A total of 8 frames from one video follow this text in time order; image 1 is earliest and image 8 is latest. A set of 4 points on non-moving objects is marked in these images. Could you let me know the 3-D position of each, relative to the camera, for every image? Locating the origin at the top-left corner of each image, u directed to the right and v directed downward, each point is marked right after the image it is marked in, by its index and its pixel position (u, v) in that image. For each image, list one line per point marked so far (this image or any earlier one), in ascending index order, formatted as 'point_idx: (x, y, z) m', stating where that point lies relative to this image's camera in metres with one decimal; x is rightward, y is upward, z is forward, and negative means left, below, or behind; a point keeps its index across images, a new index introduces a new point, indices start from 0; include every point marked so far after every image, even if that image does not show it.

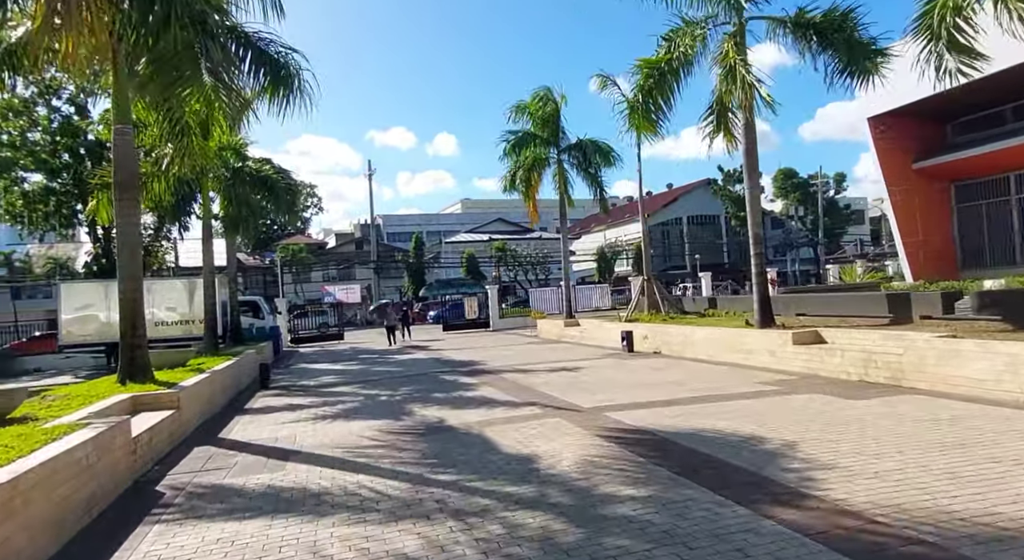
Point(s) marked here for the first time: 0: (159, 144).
0: (-8.2, +3.1, +15.5) m
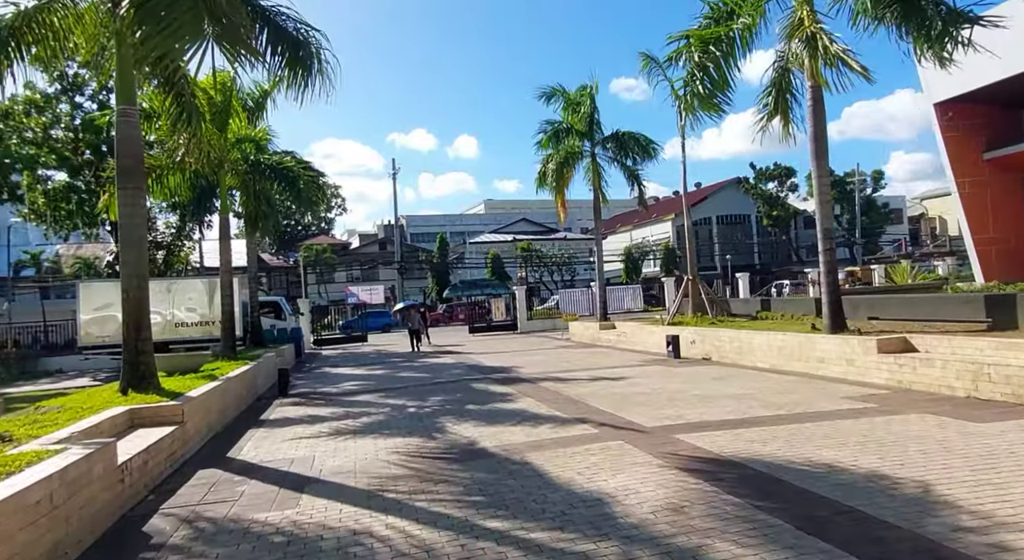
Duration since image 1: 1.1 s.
0: (-7.4, +3.1, +14.5) m
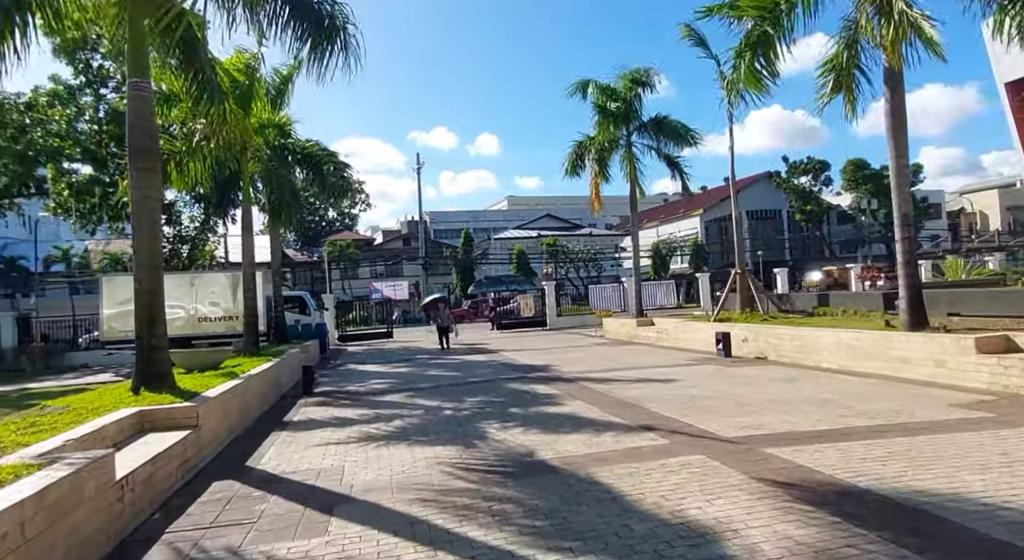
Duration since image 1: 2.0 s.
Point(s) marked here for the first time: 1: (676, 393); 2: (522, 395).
0: (-6.6, +3.3, +13.8) m
1: (+2.4, -1.7, +9.9) m
2: (+0.2, -1.8, +10.8) m
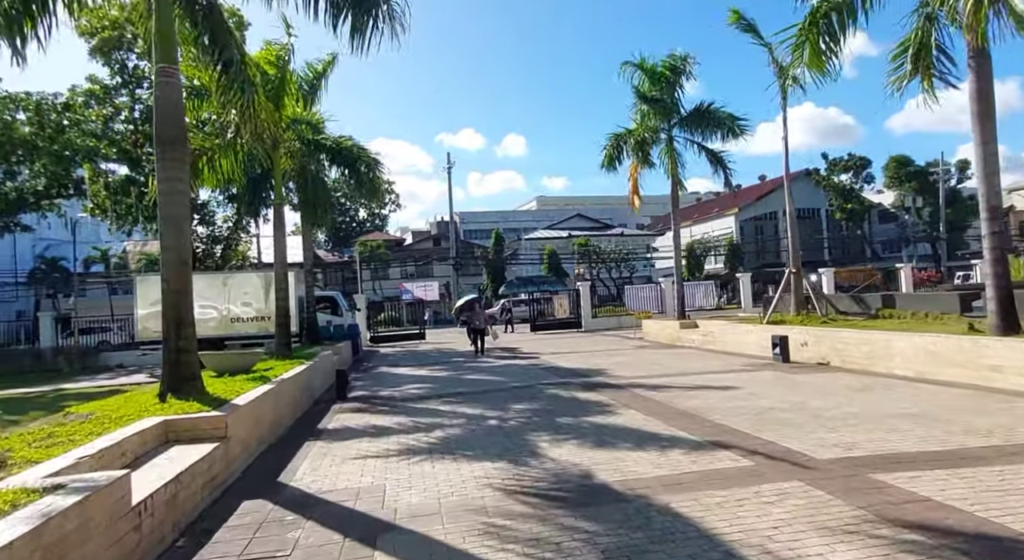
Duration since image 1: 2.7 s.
0: (-5.7, +3.3, +13.3) m
1: (+3.1, -1.6, +9.0) m
2: (+0.9, -1.8, +10.1) m
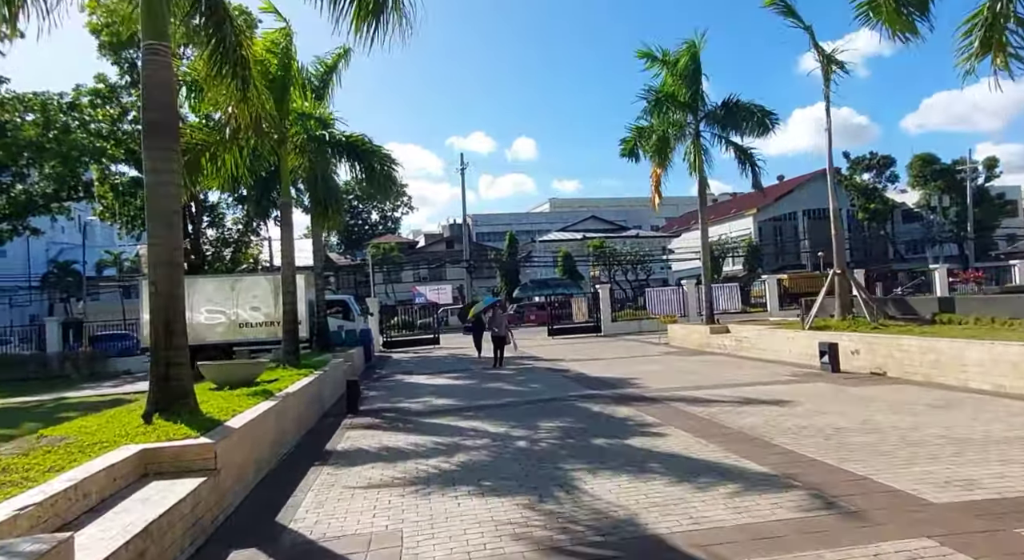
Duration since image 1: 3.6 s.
0: (-5.3, +3.2, +12.4) m
1: (+3.4, -1.7, +7.9) m
2: (+1.3, -1.9, +9.0) m
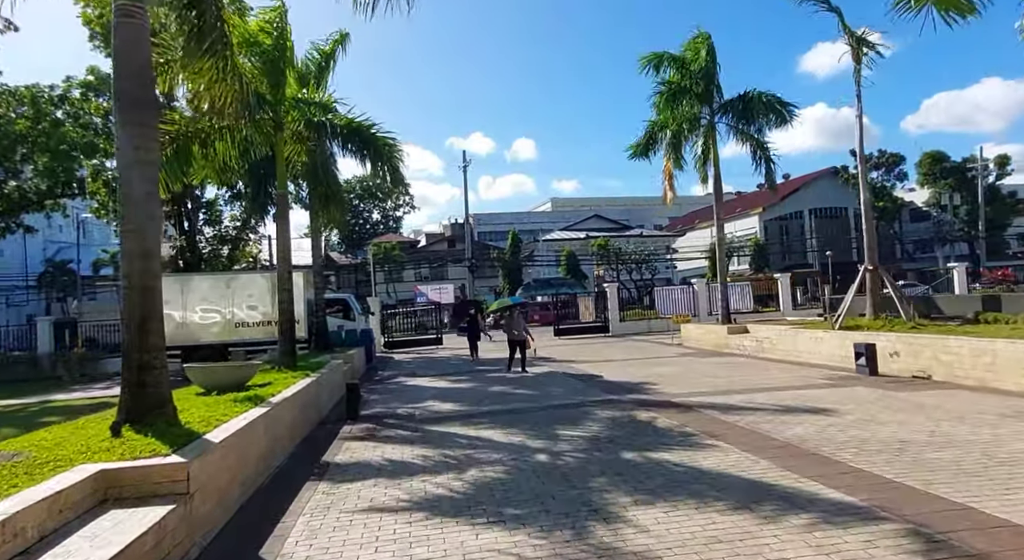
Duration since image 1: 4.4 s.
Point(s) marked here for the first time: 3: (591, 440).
0: (-5.1, +3.3, +11.5) m
1: (+3.6, -1.6, +7.0) m
2: (+1.5, -1.8, +8.1) m
3: (+0.9, -1.8, +7.7) m
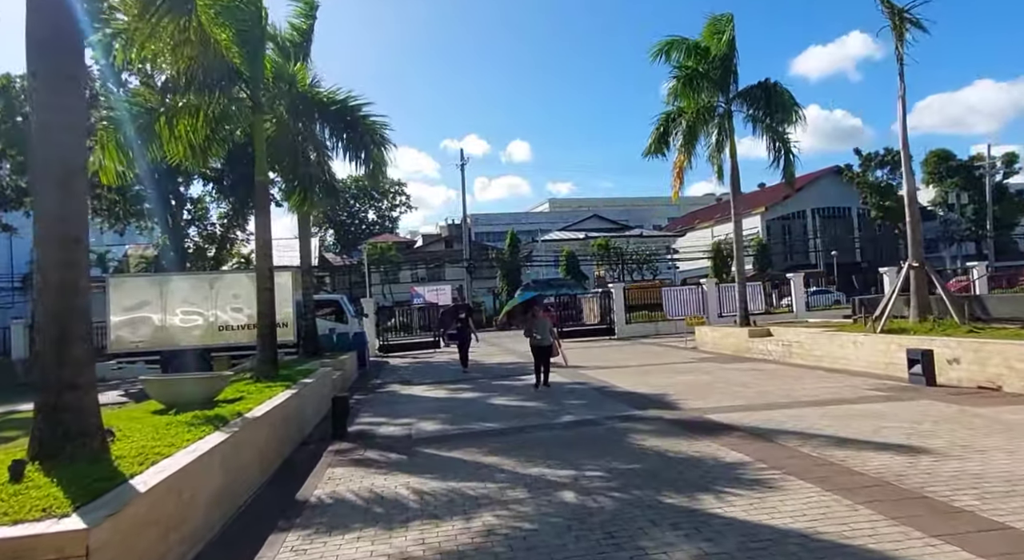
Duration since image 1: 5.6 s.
0: (-4.9, +3.3, +10.1) m
1: (+3.8, -1.6, +5.6) m
2: (+1.6, -1.7, +6.7) m
3: (+1.0, -1.8, +6.3) m
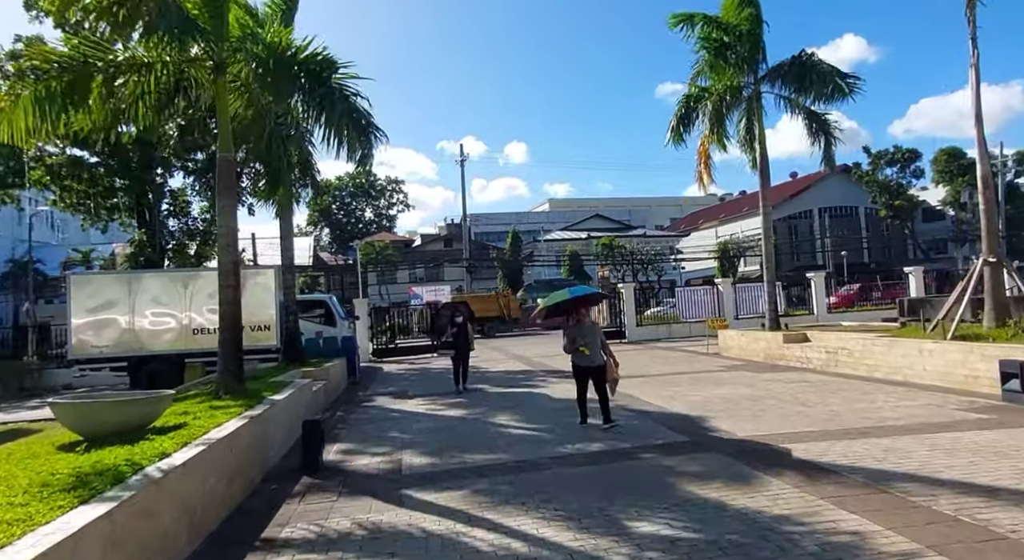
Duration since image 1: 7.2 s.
0: (-4.8, +3.4, +8.2) m
1: (+4.0, -1.5, +3.8) m
2: (+1.8, -1.7, +4.8) m
3: (+1.2, -1.7, +4.4) m
